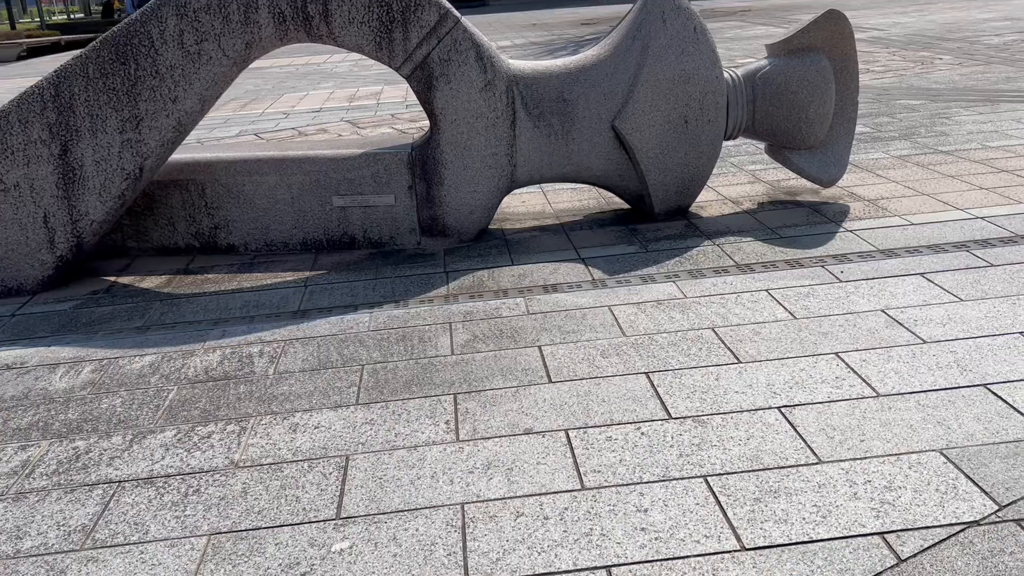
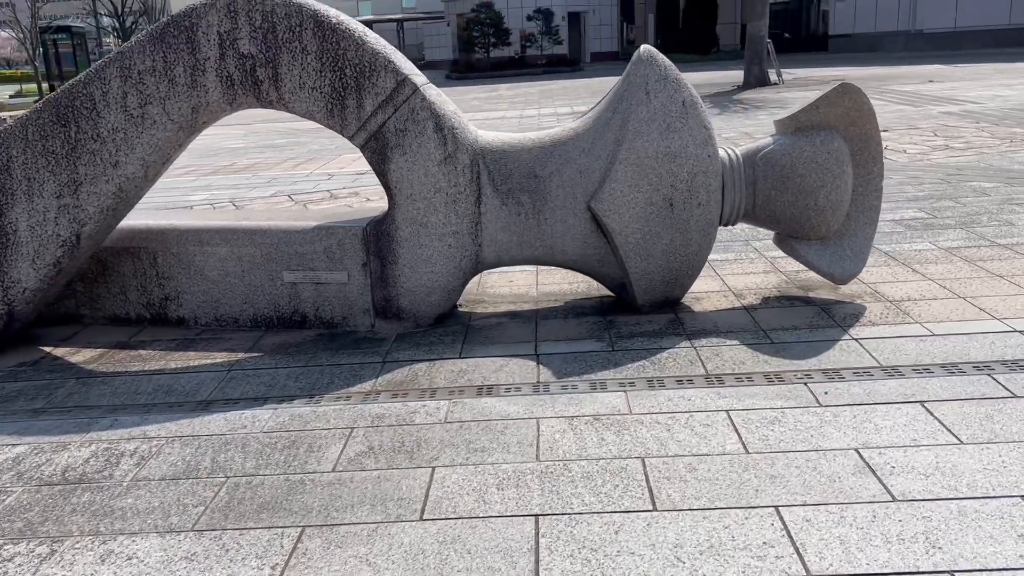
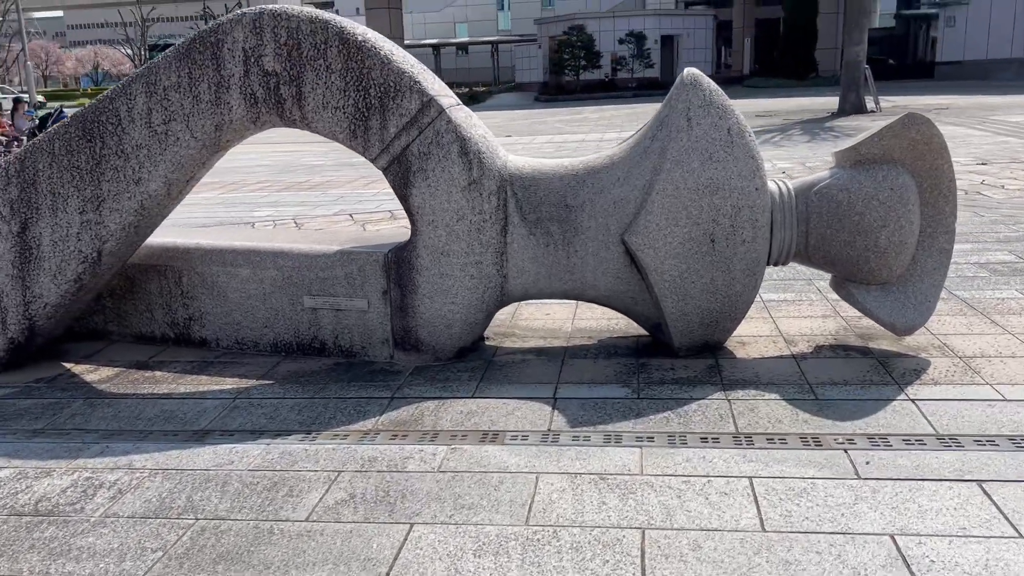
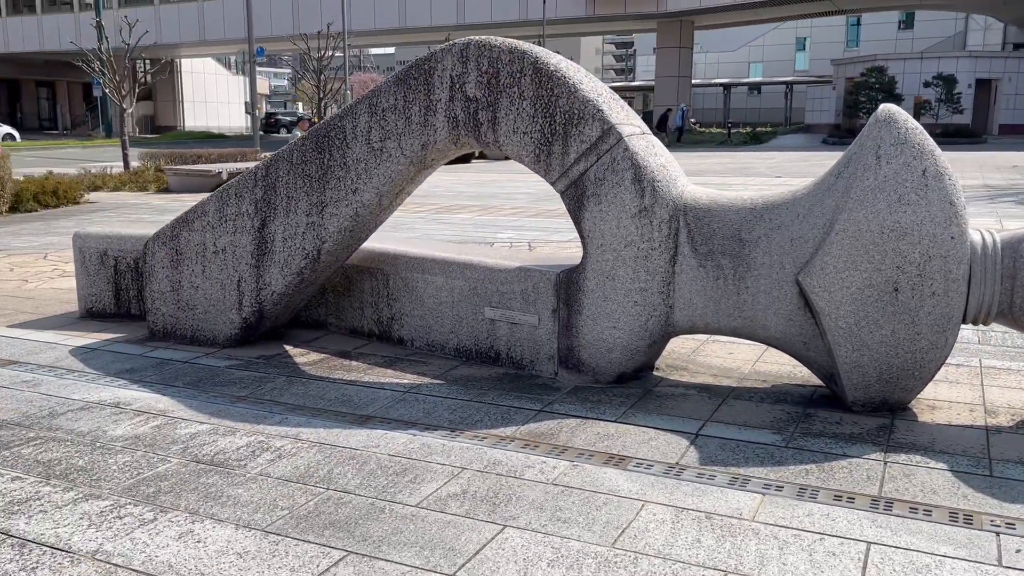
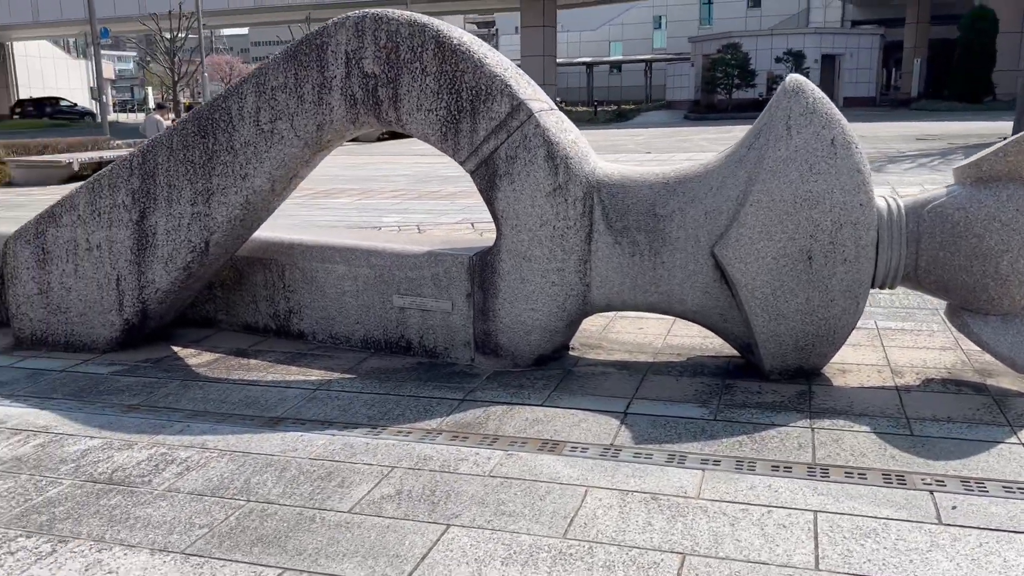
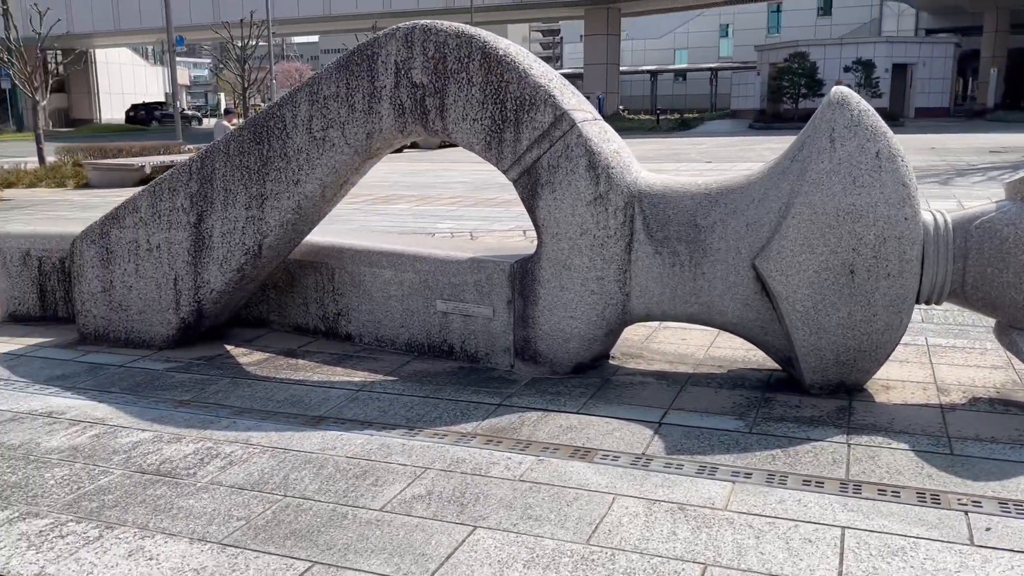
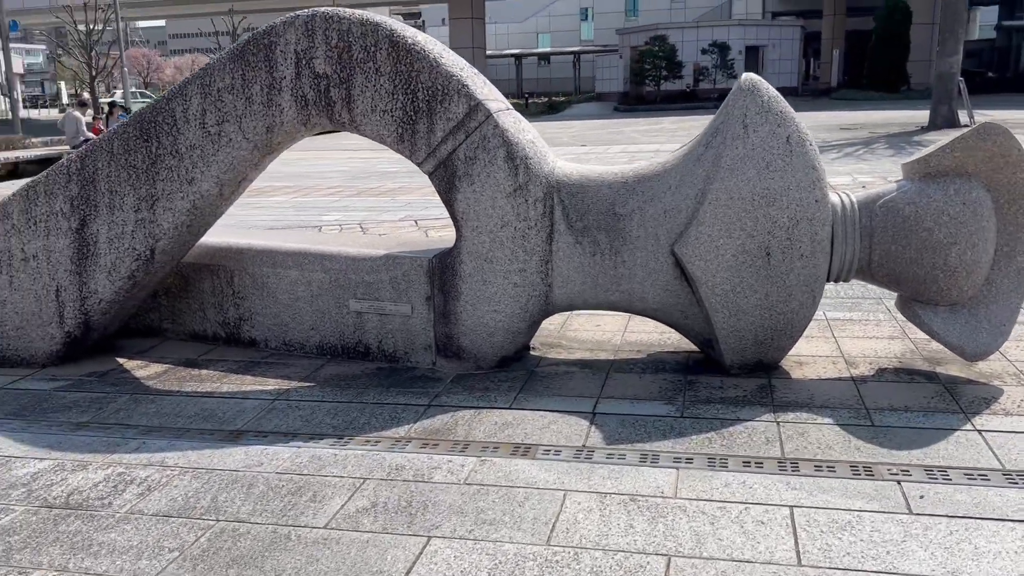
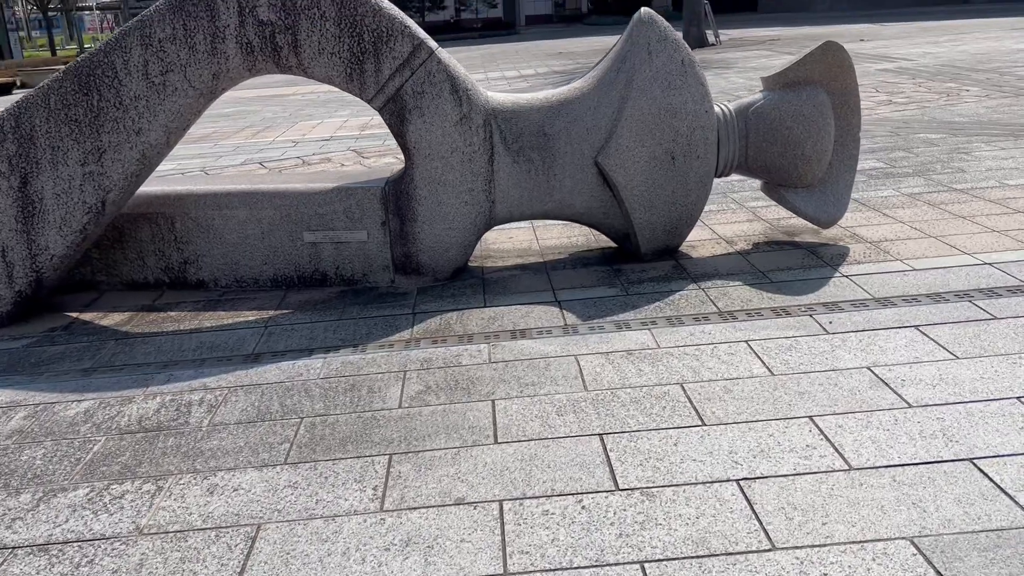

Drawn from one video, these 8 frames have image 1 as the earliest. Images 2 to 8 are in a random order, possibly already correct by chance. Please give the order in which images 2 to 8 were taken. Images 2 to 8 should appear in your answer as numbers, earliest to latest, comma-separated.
8, 2, 3, 7, 5, 6, 4
